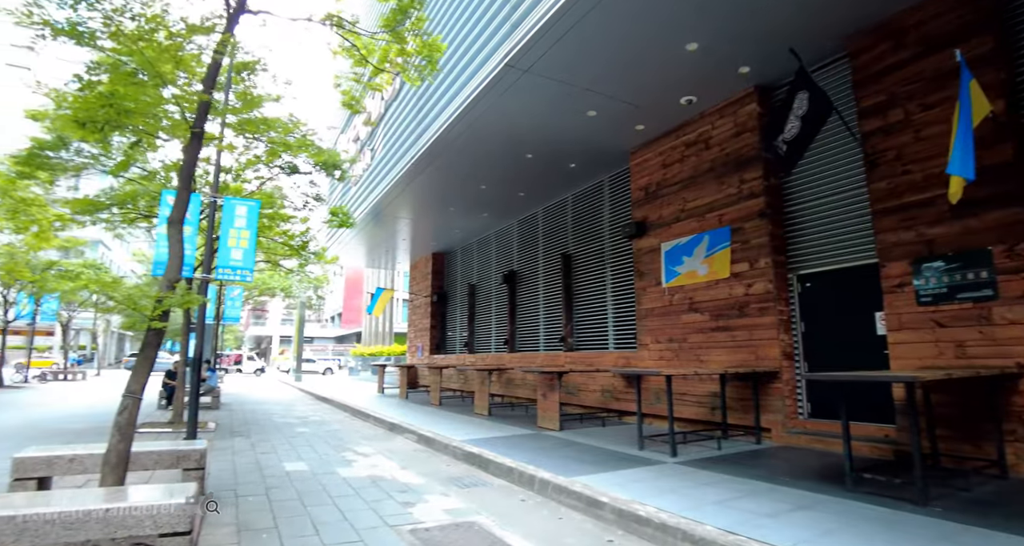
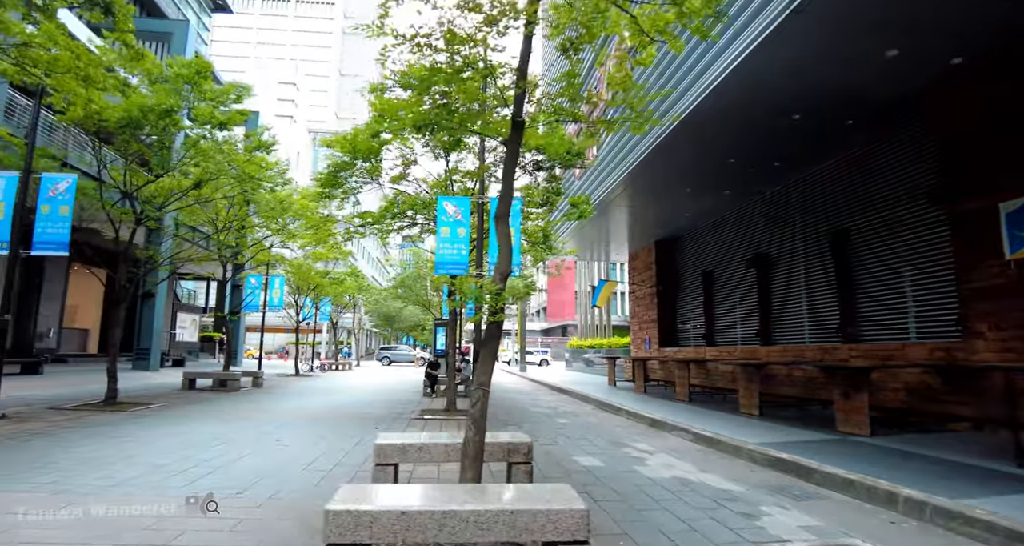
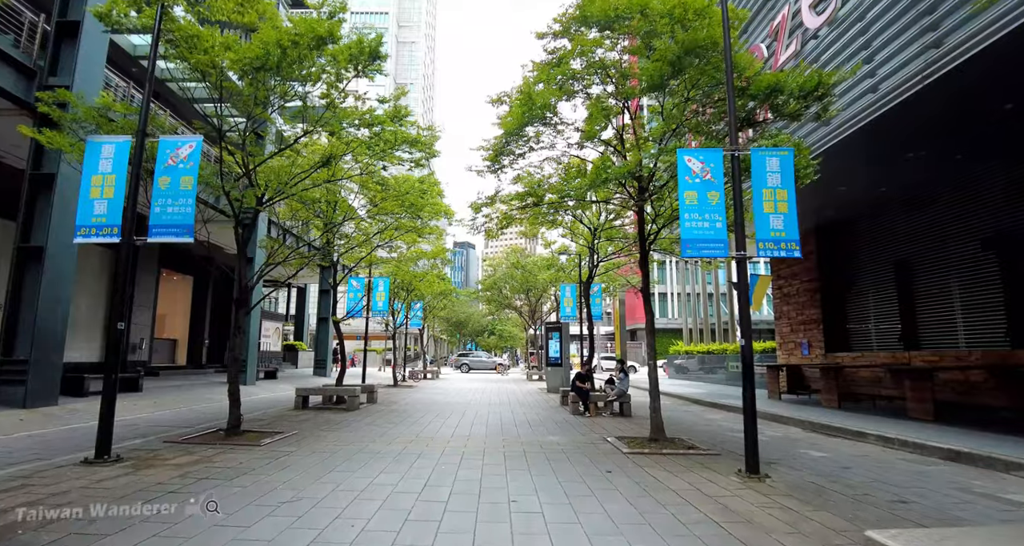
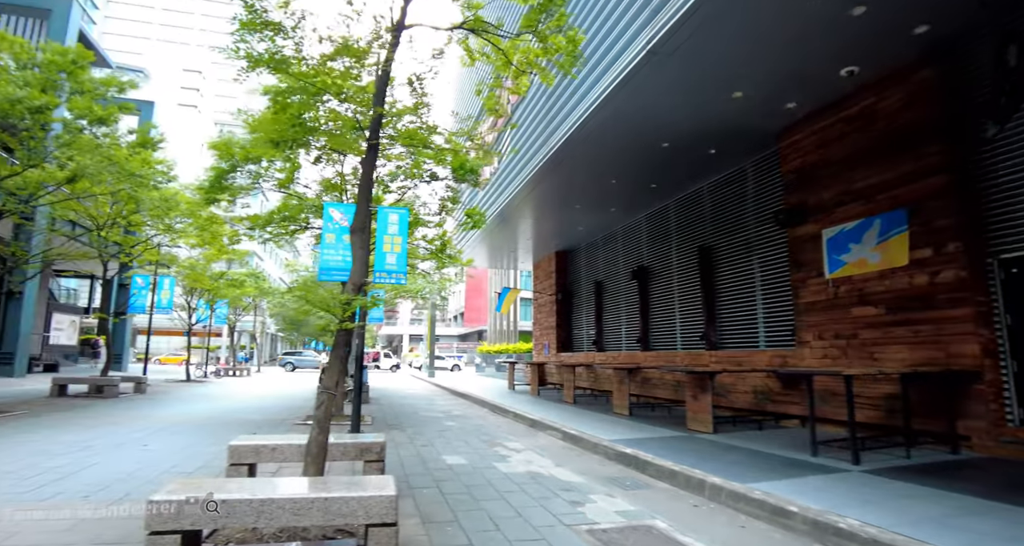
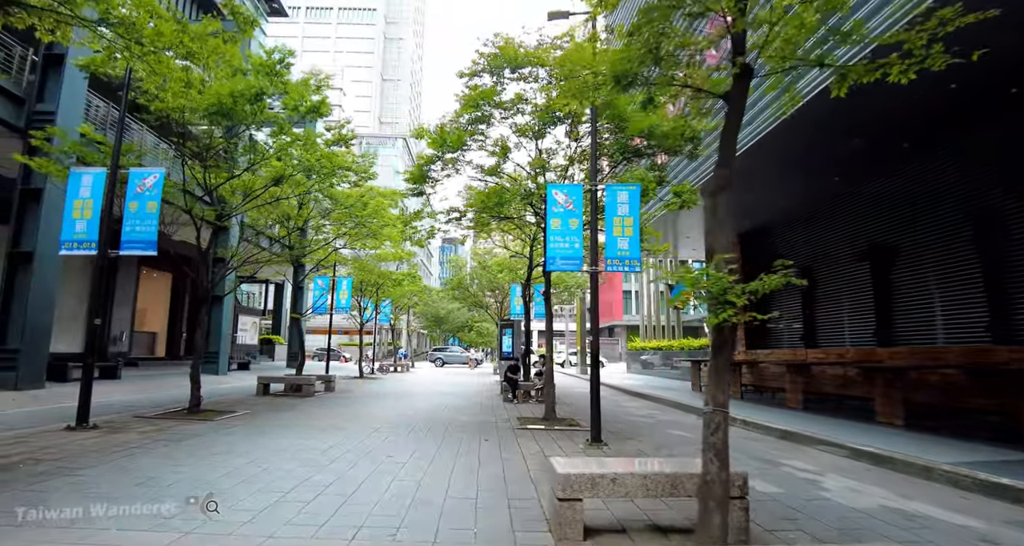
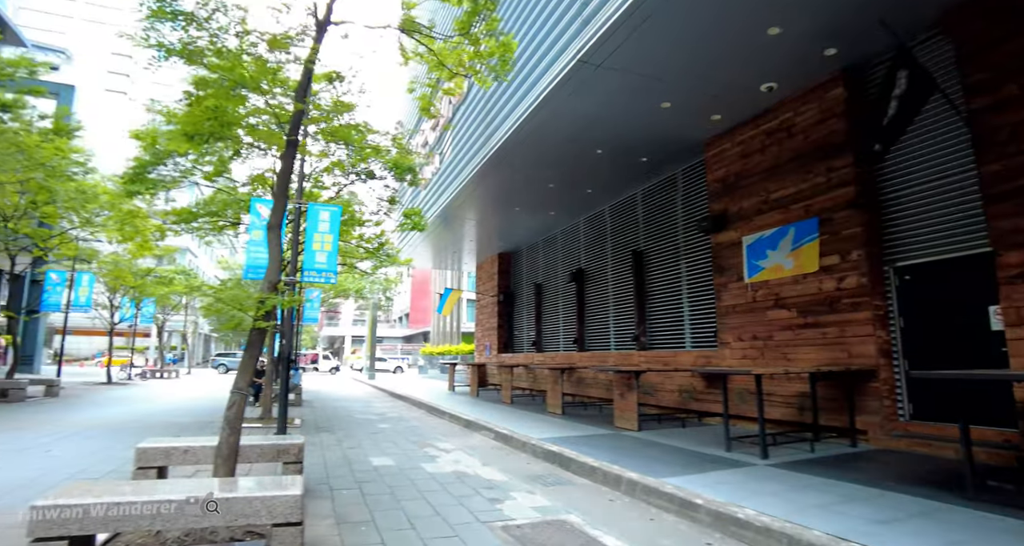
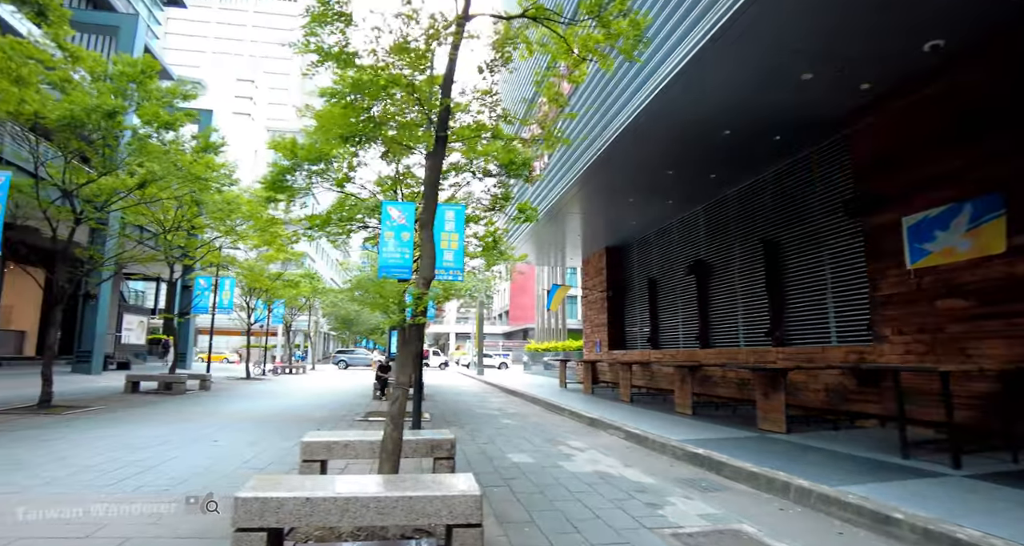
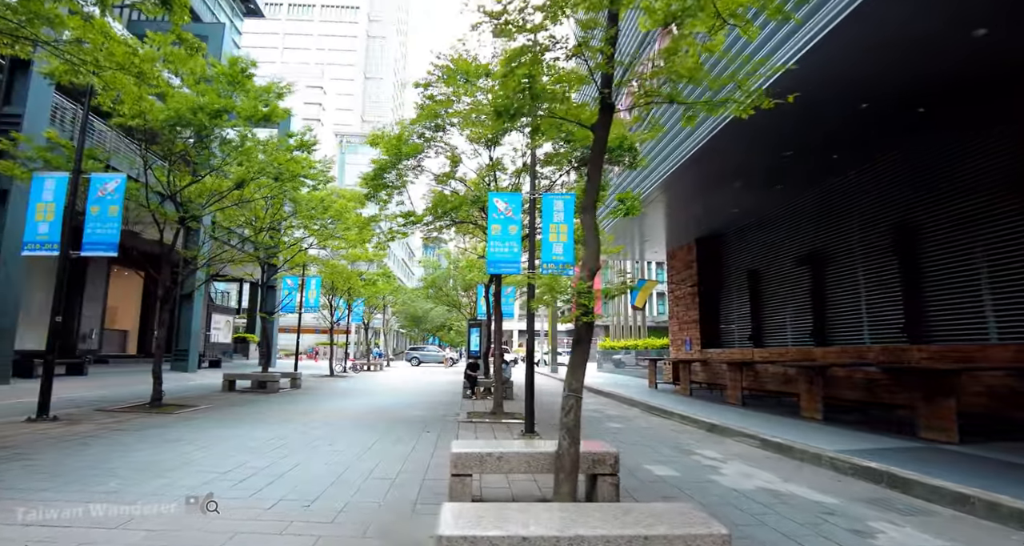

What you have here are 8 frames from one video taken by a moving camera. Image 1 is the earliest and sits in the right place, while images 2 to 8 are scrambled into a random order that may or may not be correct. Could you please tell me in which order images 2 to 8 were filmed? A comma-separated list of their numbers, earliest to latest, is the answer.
6, 4, 7, 2, 8, 5, 3
